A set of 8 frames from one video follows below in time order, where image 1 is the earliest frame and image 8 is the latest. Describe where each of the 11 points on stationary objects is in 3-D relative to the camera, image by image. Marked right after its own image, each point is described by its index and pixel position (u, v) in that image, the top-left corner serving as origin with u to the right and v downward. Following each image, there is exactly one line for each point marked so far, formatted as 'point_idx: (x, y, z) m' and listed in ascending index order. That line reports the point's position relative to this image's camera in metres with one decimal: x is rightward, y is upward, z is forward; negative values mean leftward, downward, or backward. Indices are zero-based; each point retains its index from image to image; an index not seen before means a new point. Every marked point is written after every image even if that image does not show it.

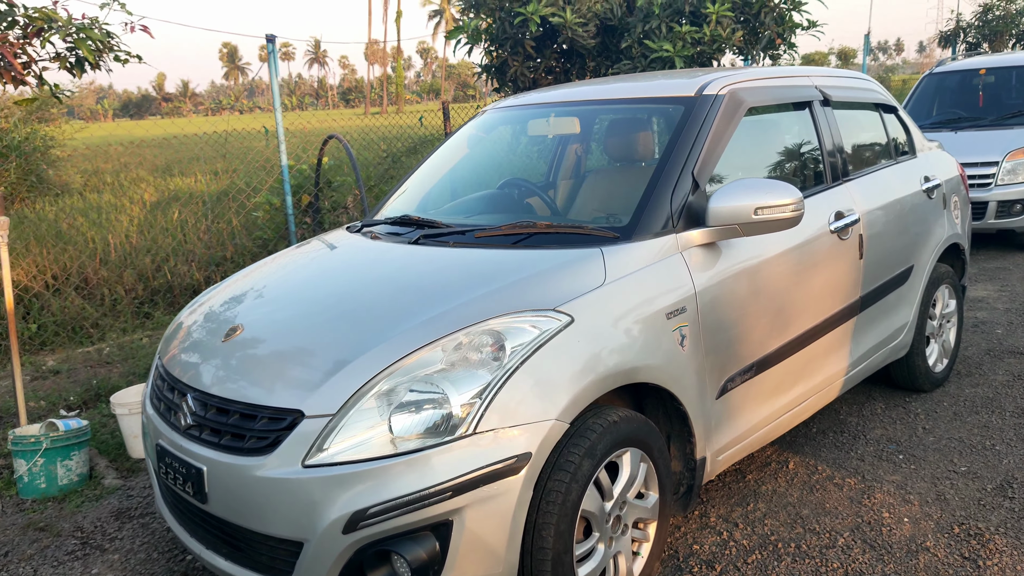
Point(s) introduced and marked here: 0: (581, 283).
0: (+0.2, 0.0, +2.3) m
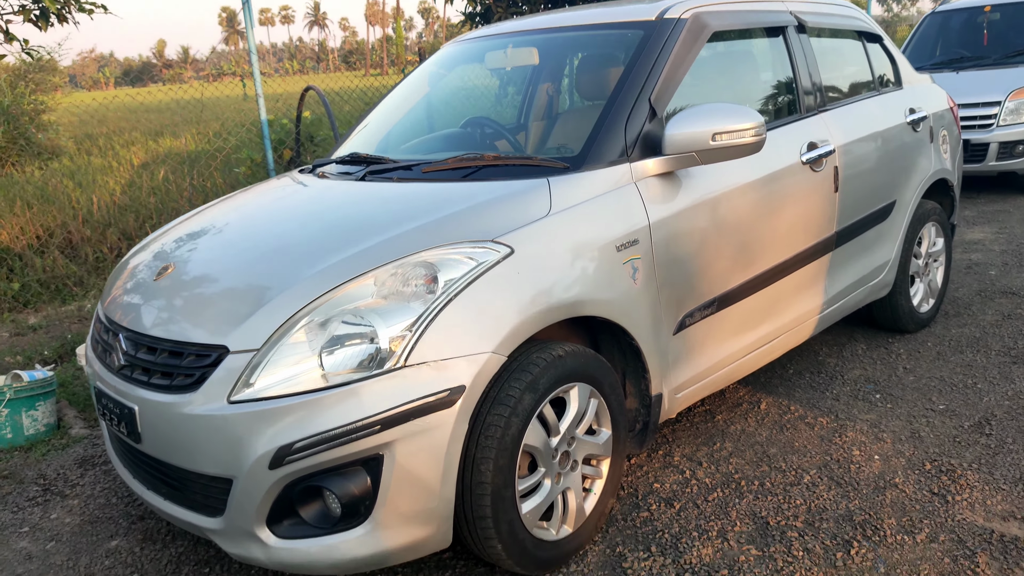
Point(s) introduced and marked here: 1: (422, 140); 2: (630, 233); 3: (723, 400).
0: (0.0, +0.2, +2.2) m
1: (-0.4, +0.6, +3.2) m
2: (+0.3, +0.2, +2.3) m
3: (+0.8, -0.4, +3.3) m
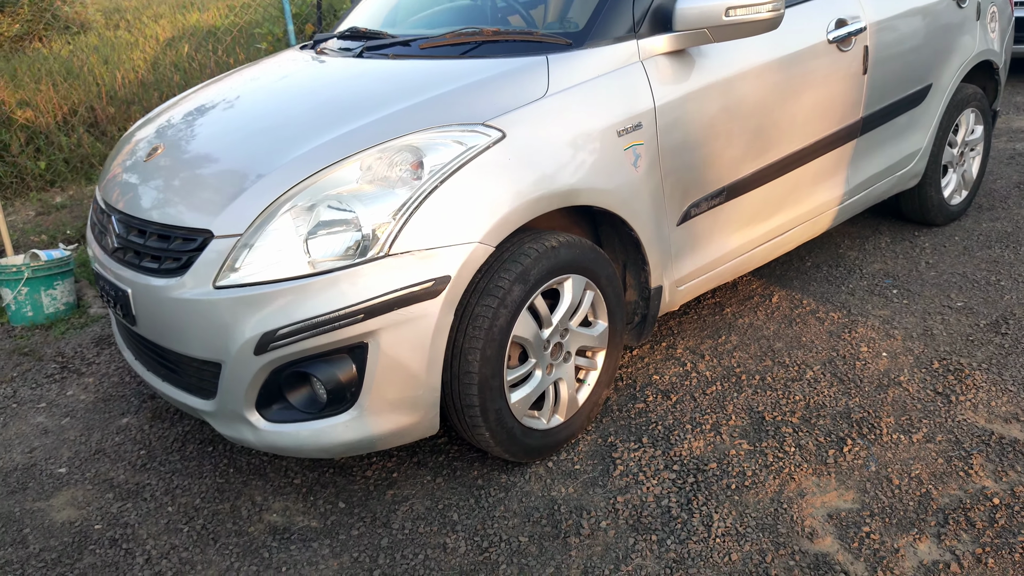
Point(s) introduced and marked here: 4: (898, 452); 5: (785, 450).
0: (0.0, +0.5, +2.1) m
1: (-0.3, +1.0, +3.0) m
2: (+0.3, +0.5, +2.2) m
3: (+0.9, 0.0, +3.2) m
4: (+1.0, -0.4, +2.2) m
5: (+0.7, -0.4, +2.2) m
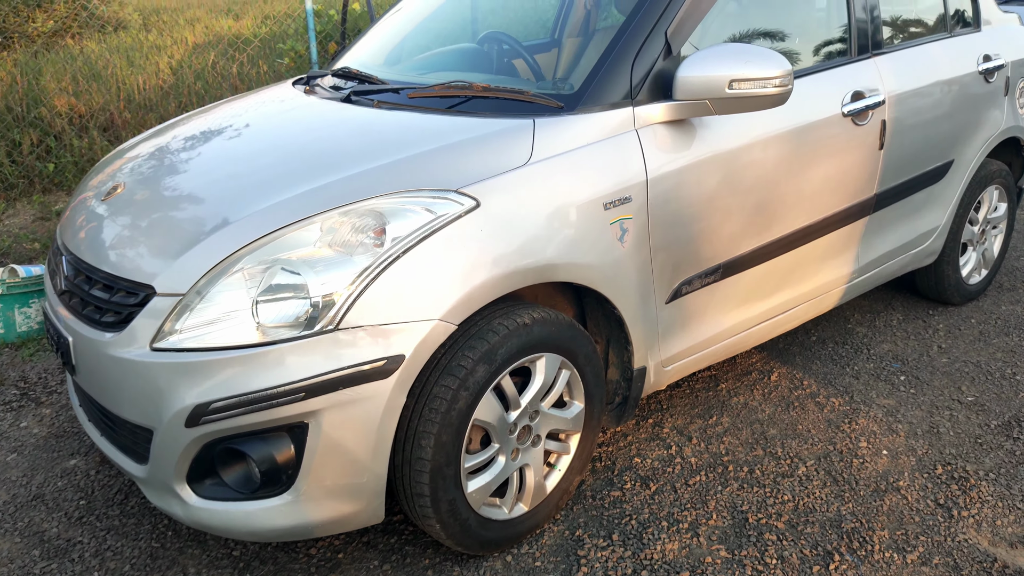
0: (0.0, +0.3, +1.9) m
1: (-0.3, +0.8, +2.9) m
2: (+0.3, +0.2, +2.1) m
3: (+0.8, -0.3, +3.0) m
4: (+0.9, -0.7, +2.0) m
5: (+0.6, -0.7, +2.0) m
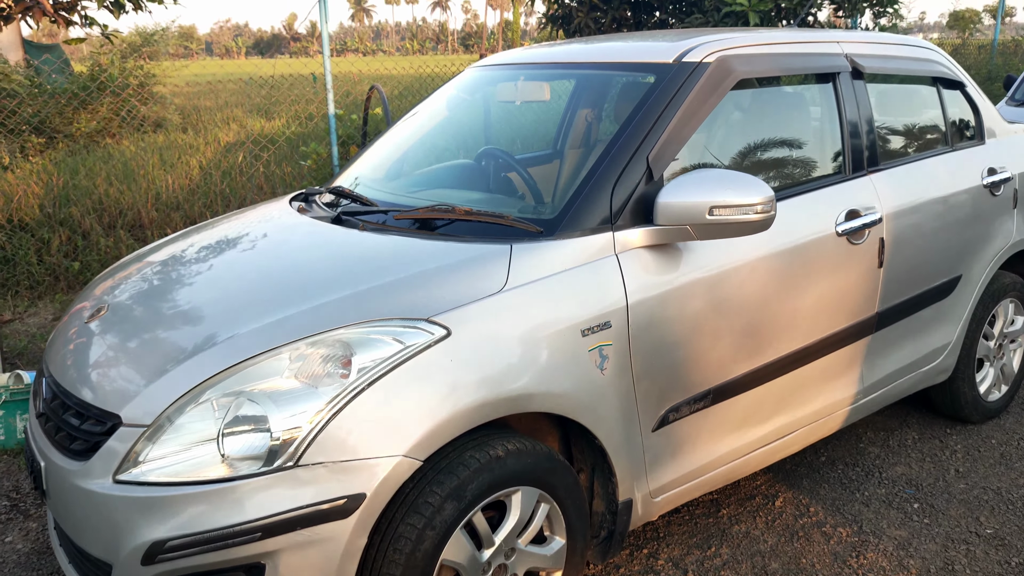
0: (-0.1, 0.0, +1.9) m
1: (-0.3, +0.4, +2.9) m
2: (+0.2, -0.1, +2.0) m
3: (+0.8, -0.7, +2.9) m
4: (+0.8, -1.0, +1.8) m
5: (+0.6, -1.0, +1.9) m
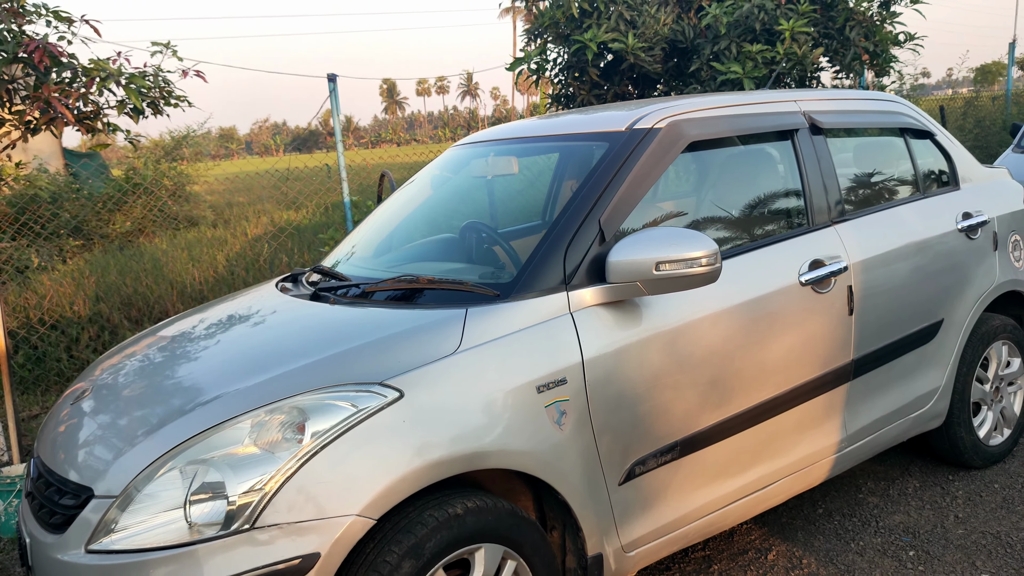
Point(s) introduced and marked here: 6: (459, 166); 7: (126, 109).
0: (-0.2, -0.2, +2.0) m
1: (-0.4, +0.1, +3.0) m
2: (+0.1, -0.2, +2.1) m
3: (+0.8, -0.9, +2.9) m
4: (+0.8, -1.1, +1.8) m
5: (+0.5, -1.1, +1.8) m
6: (-0.2, +0.5, +3.2) m
7: (-2.7, +1.2, +5.7) m
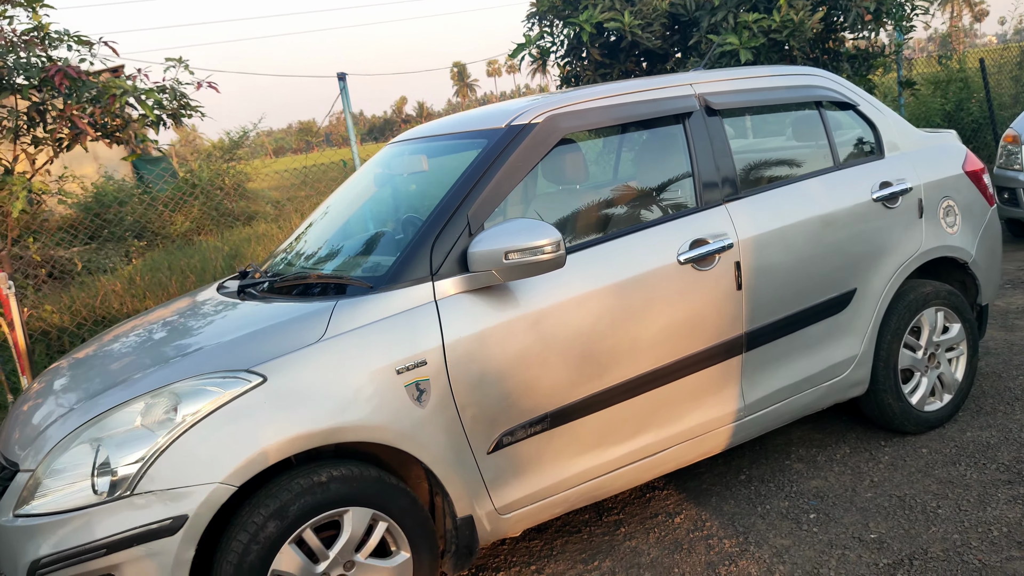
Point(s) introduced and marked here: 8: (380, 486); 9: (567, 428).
0: (-0.6, -0.1, +2.3) m
1: (-0.7, +0.2, +3.3) m
2: (-0.3, -0.2, +2.3) m
3: (+0.5, -0.8, +3.1) m
4: (+0.4, -1.0, +1.9) m
5: (+0.1, -1.1, +2.0) m
6: (-0.5, +0.5, +3.5) m
7: (-2.7, +1.2, +6.2) m
8: (-0.4, -0.6, +2.3) m
9: (+0.2, -0.4, +2.5) m
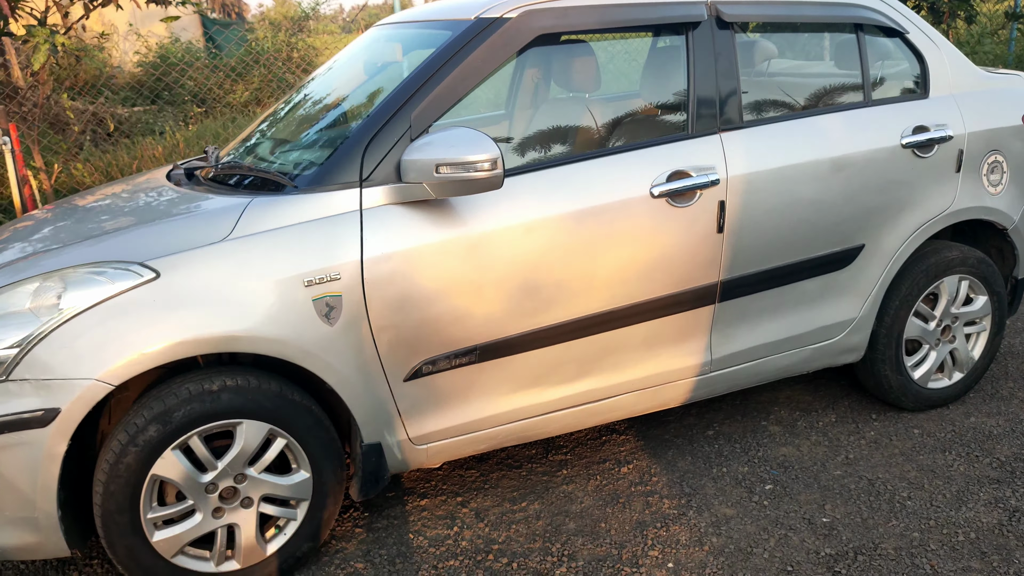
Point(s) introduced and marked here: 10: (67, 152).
0: (-0.8, +0.1, +2.1) m
1: (-0.8, +0.6, +3.1) m
2: (-0.5, +0.1, +2.1) m
3: (+0.3, -0.6, +2.9) m
4: (+0.1, -0.9, +1.8) m
5: (-0.2, -0.9, +1.9) m
6: (-0.5, +0.9, +3.2) m
7: (-2.4, +2.2, +5.9) m
8: (-0.6, -0.3, +2.1) m
9: (0.0, -0.2, +2.3) m
10: (-3.1, +0.9, +5.6) m
